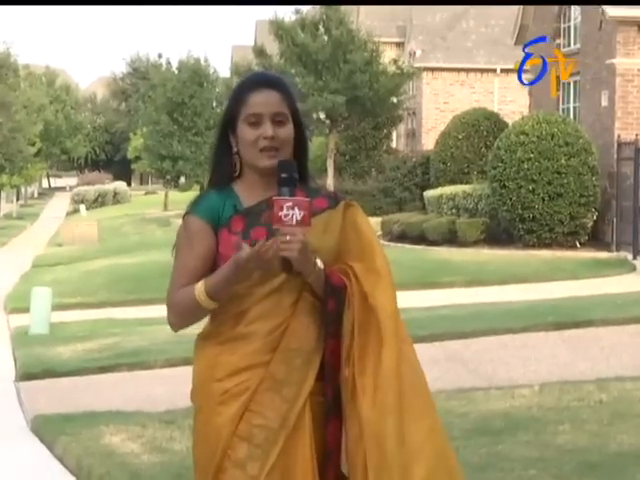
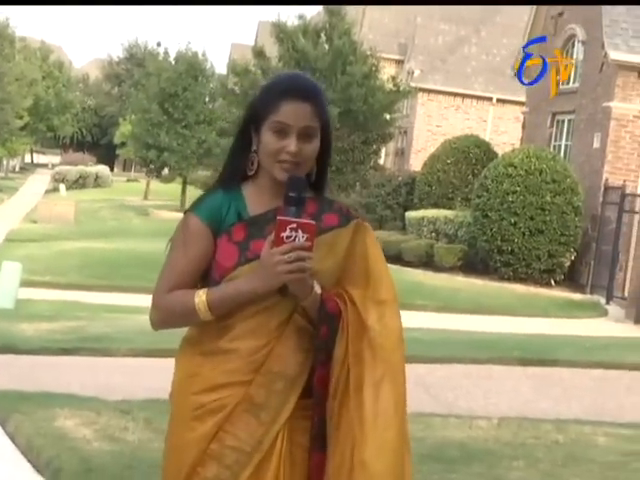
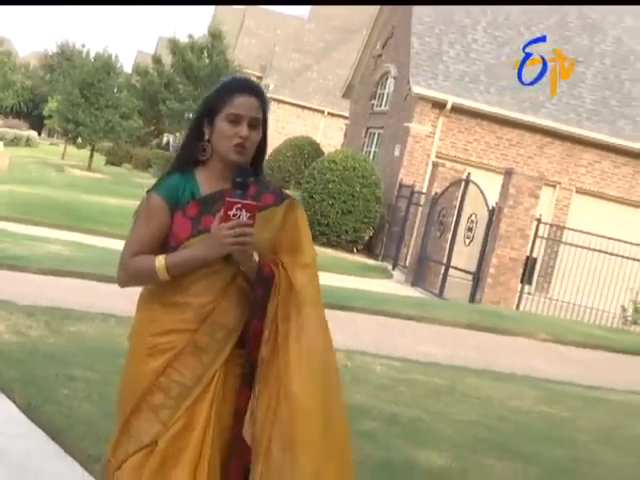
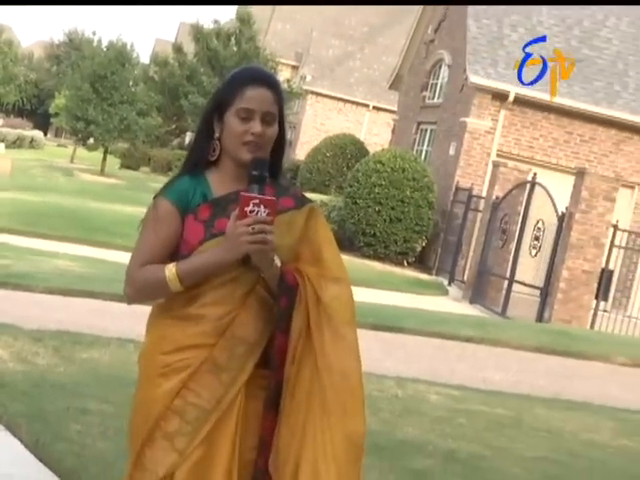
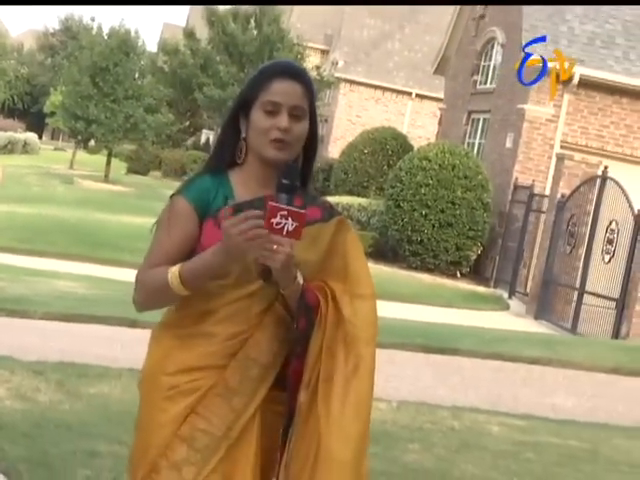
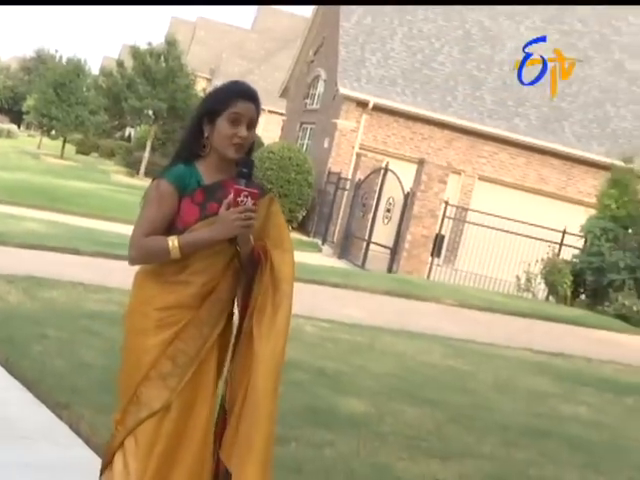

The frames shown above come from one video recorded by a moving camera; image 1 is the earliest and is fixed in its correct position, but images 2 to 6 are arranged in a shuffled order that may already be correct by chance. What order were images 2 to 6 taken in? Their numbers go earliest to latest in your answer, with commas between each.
2, 5, 4, 3, 6
